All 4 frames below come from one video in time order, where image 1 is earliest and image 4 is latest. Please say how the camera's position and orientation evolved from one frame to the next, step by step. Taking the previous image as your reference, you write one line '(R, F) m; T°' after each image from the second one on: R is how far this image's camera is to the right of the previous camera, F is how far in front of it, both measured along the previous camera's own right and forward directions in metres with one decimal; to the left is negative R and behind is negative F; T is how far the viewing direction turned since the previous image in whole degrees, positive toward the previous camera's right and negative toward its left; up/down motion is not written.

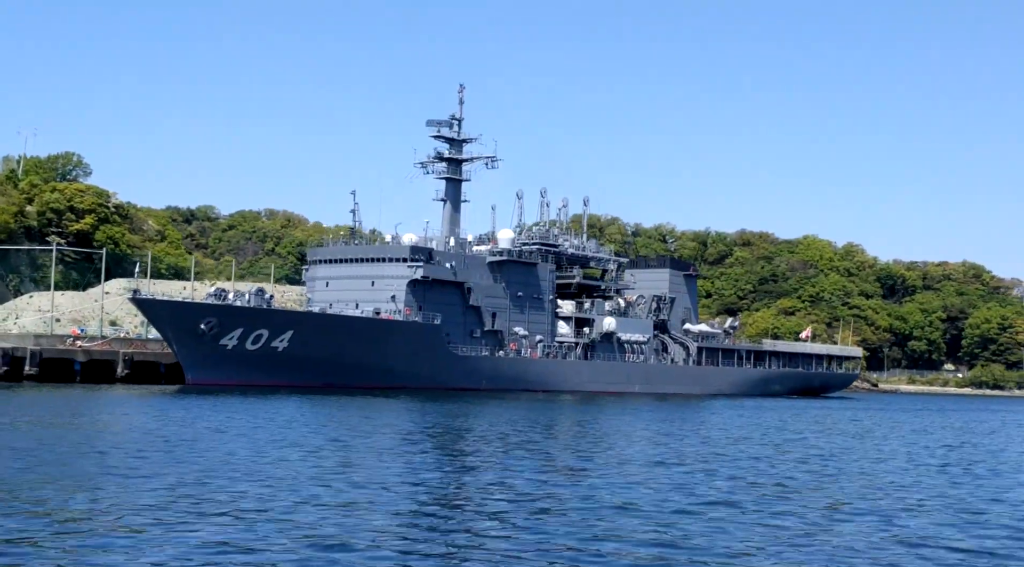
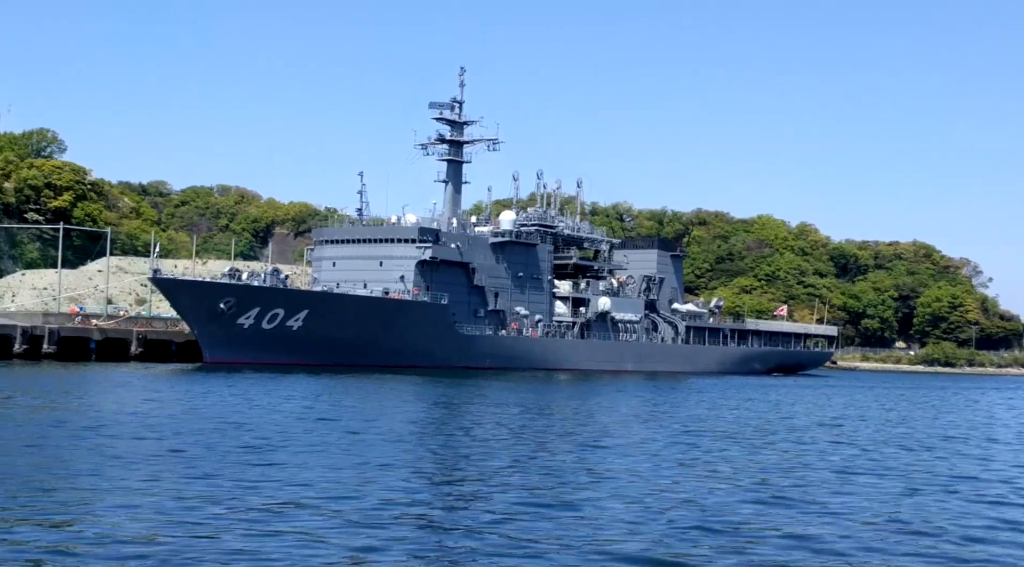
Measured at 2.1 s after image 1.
(-2.1, -0.8) m; +3°
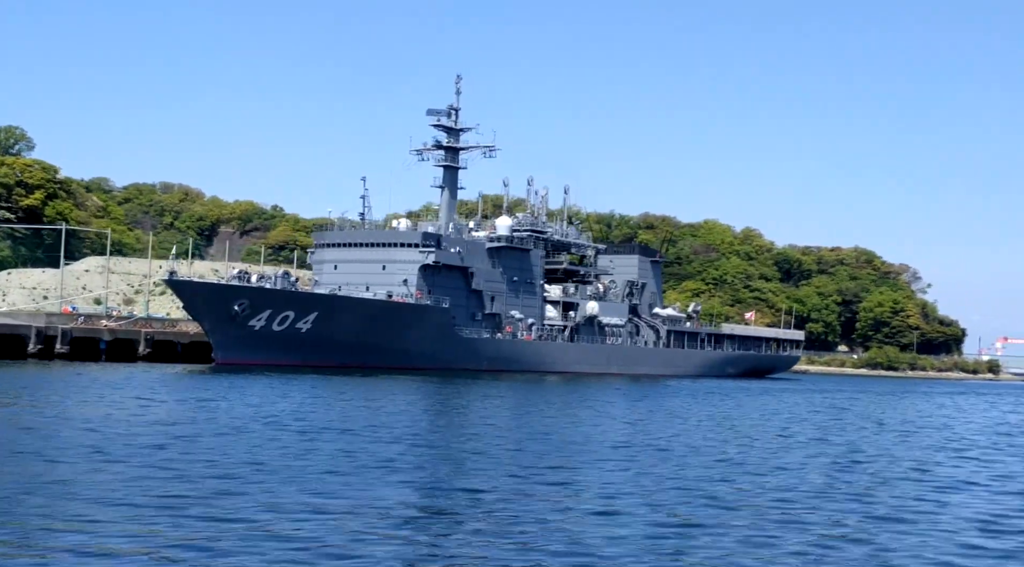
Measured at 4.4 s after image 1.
(-2.3, -0.9) m; +3°
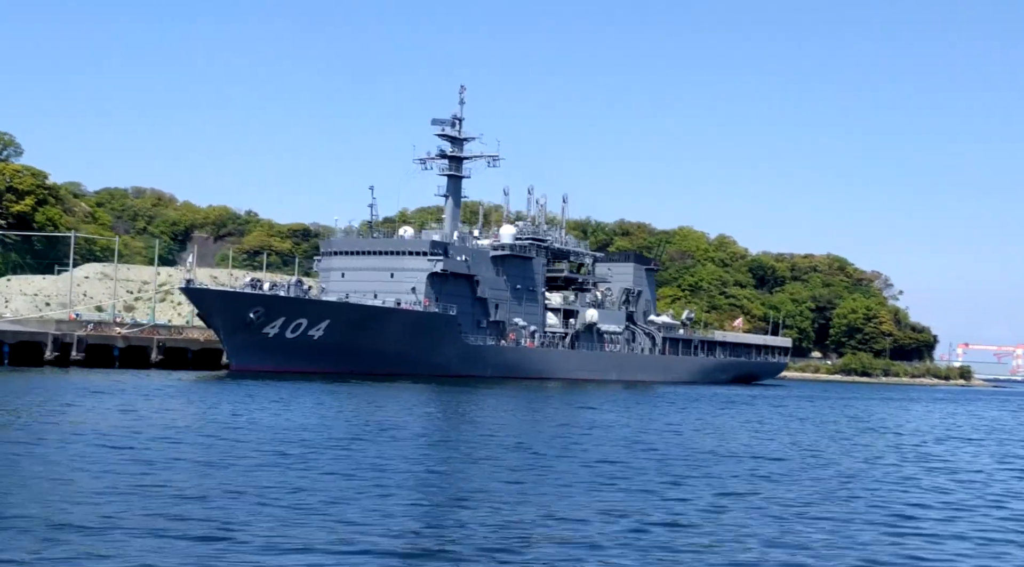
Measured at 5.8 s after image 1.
(-1.4, -0.6) m; +2°
